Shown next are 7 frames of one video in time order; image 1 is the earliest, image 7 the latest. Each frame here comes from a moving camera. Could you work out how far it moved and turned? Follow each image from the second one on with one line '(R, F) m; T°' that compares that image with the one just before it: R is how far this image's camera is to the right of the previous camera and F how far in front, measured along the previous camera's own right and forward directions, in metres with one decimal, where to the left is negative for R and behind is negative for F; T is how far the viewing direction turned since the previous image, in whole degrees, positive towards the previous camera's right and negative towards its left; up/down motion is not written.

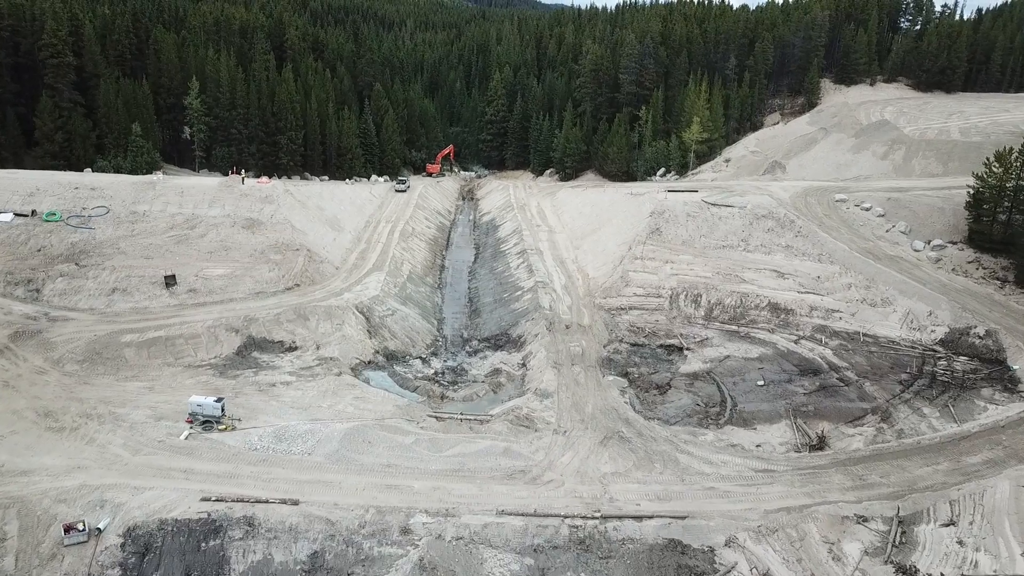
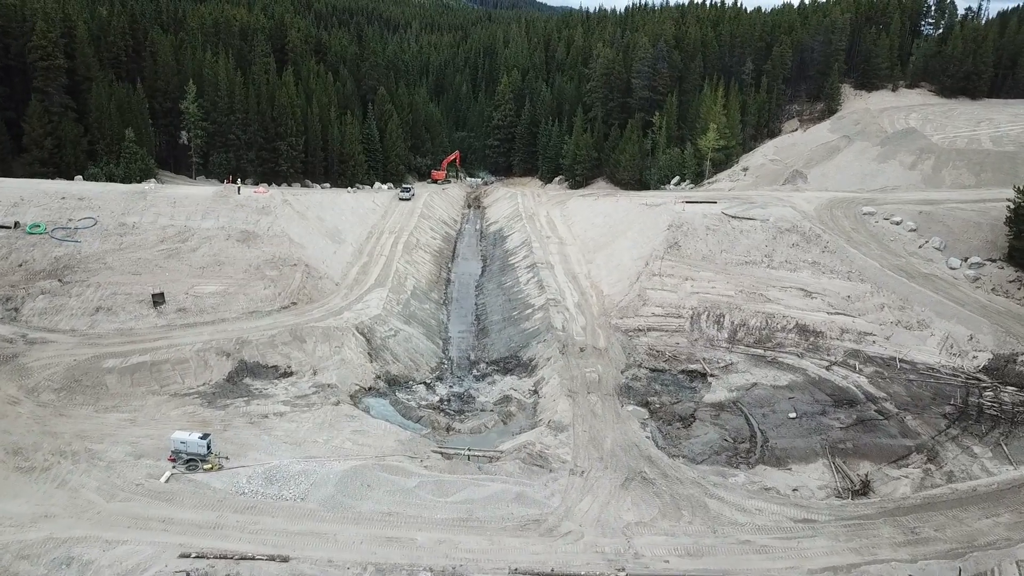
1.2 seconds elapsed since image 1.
(-0.3, +2.3) m; 0°
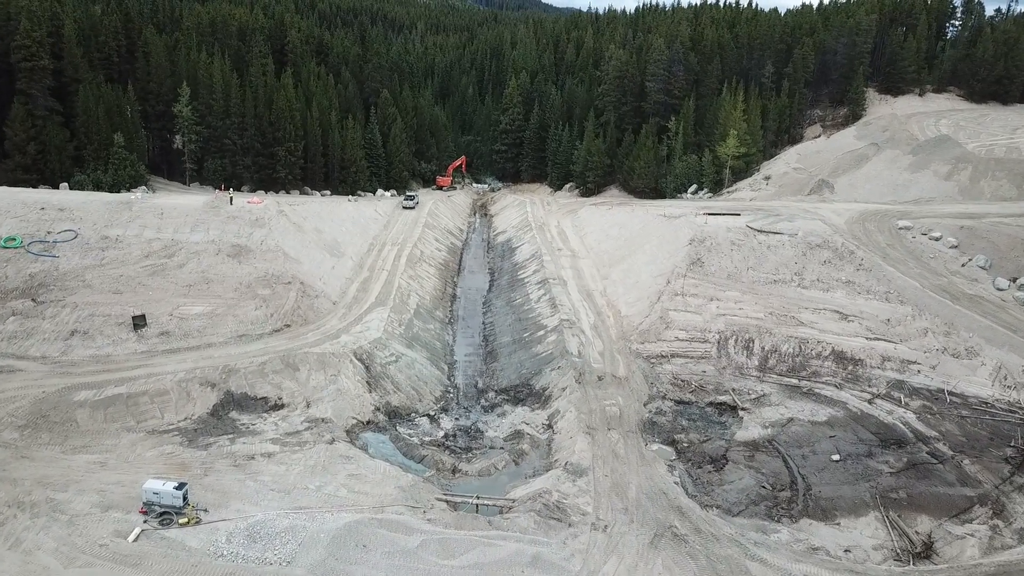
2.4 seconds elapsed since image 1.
(-0.4, +2.7) m; 0°
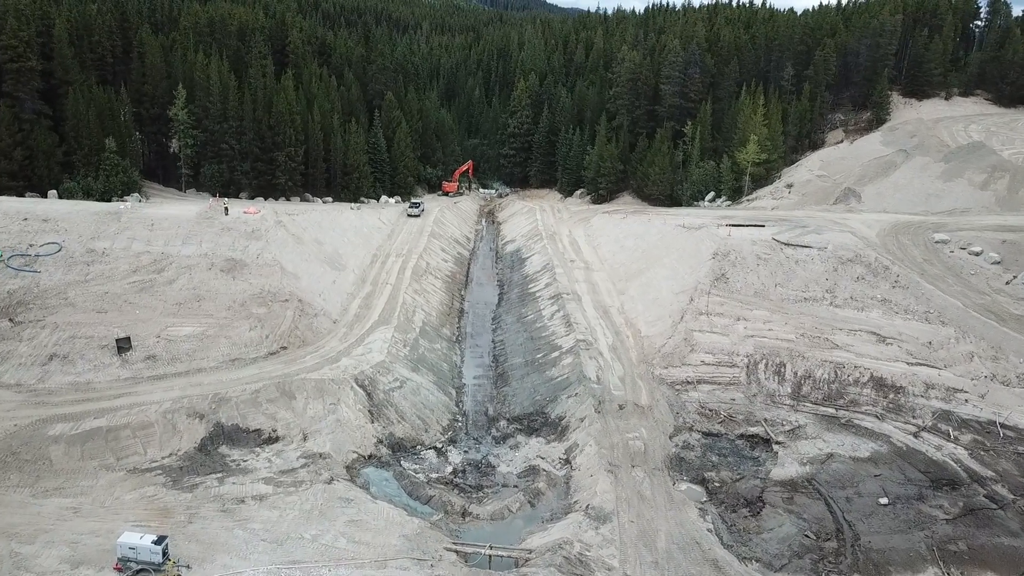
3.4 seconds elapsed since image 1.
(-0.4, +2.3) m; 0°
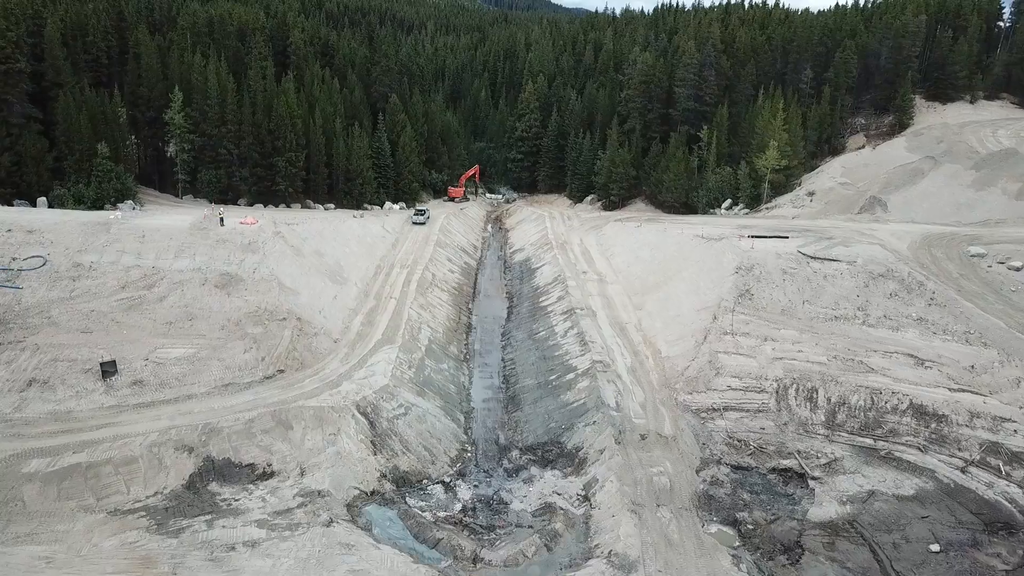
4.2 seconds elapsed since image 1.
(-0.4, +2.0) m; 0°
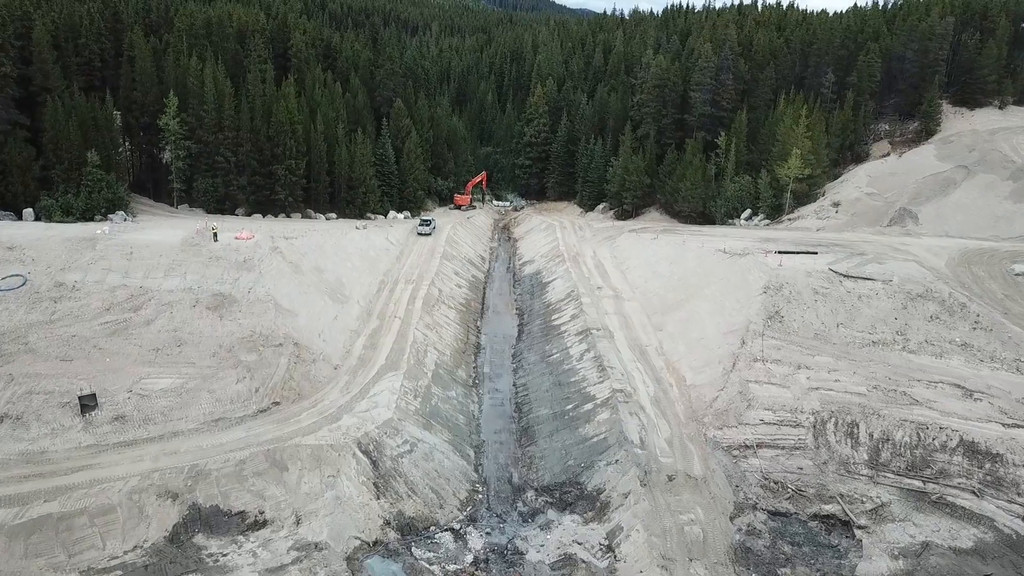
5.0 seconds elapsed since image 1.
(-0.4, +2.2) m; 0°
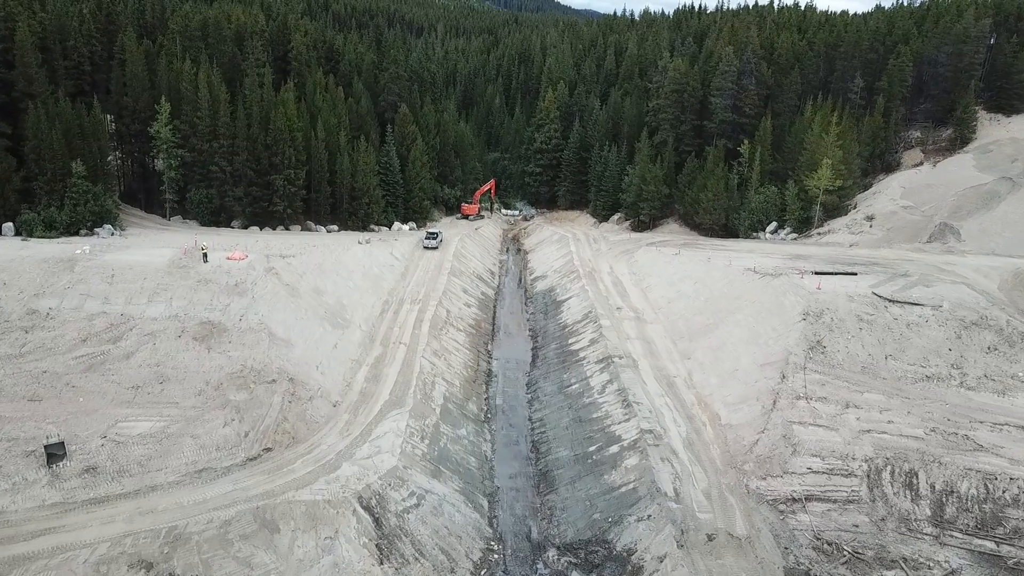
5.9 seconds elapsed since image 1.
(-0.5, +2.7) m; 0°
